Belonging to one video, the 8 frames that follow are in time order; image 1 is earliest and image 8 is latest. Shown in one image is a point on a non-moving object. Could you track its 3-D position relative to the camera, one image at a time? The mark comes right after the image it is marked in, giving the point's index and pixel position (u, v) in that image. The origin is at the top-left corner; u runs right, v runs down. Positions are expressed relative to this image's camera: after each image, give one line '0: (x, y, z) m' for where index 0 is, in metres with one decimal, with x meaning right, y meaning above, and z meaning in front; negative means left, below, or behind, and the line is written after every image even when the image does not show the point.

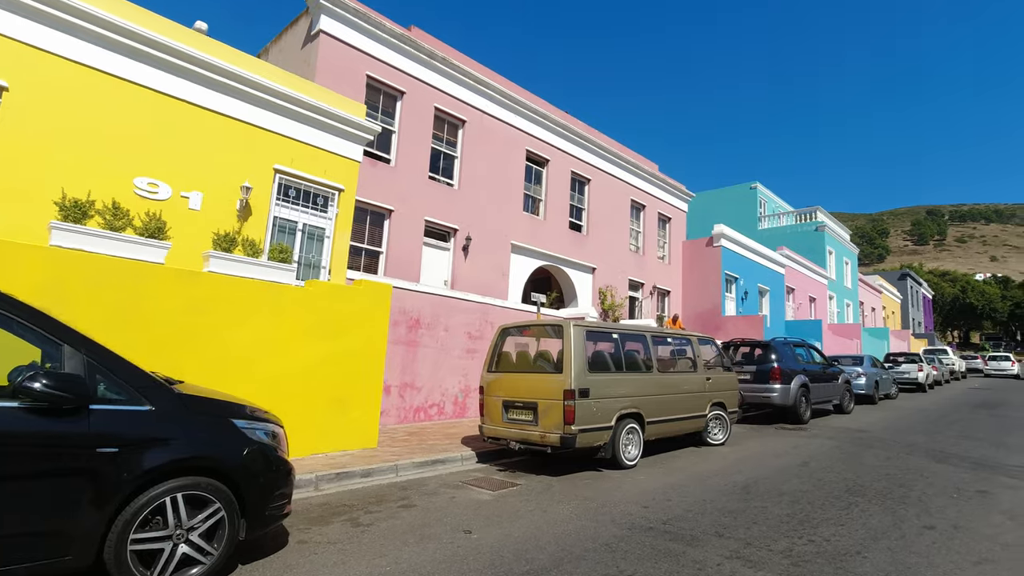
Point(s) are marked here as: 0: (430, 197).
0: (-1.7, +1.9, +11.9) m
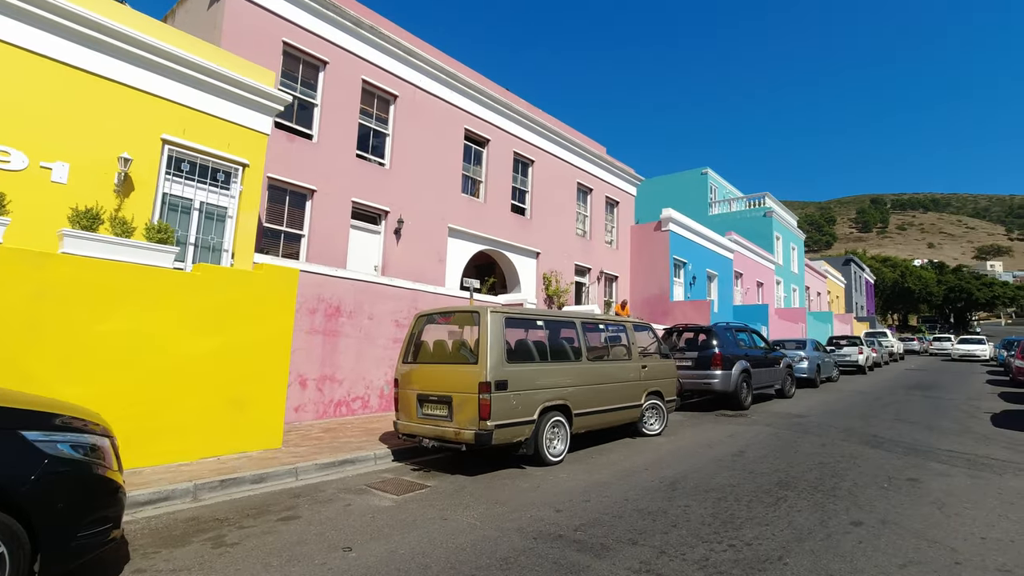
0: (-3.1, +2.2, +11.1) m
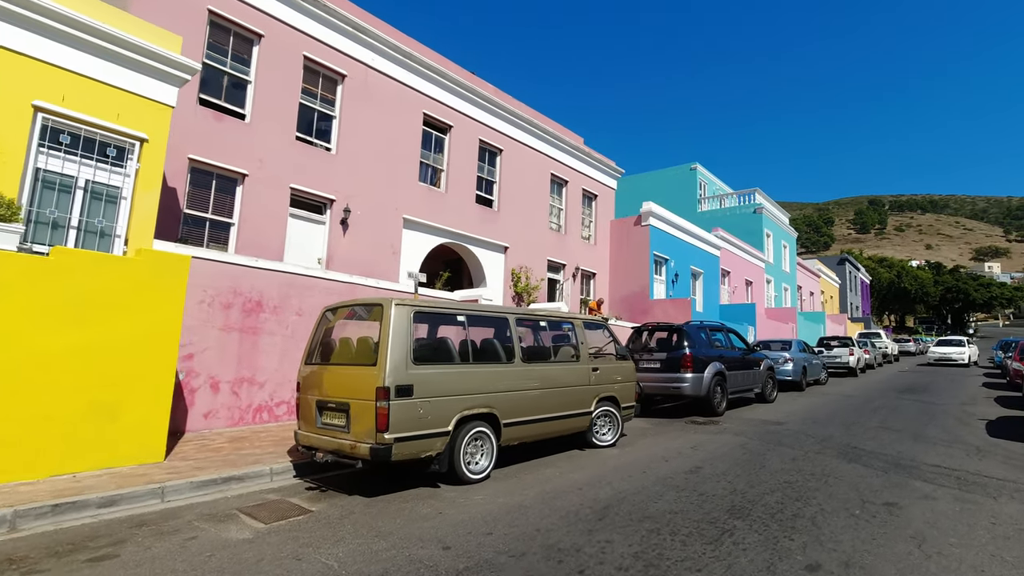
0: (-3.9, +2.3, +10.2) m
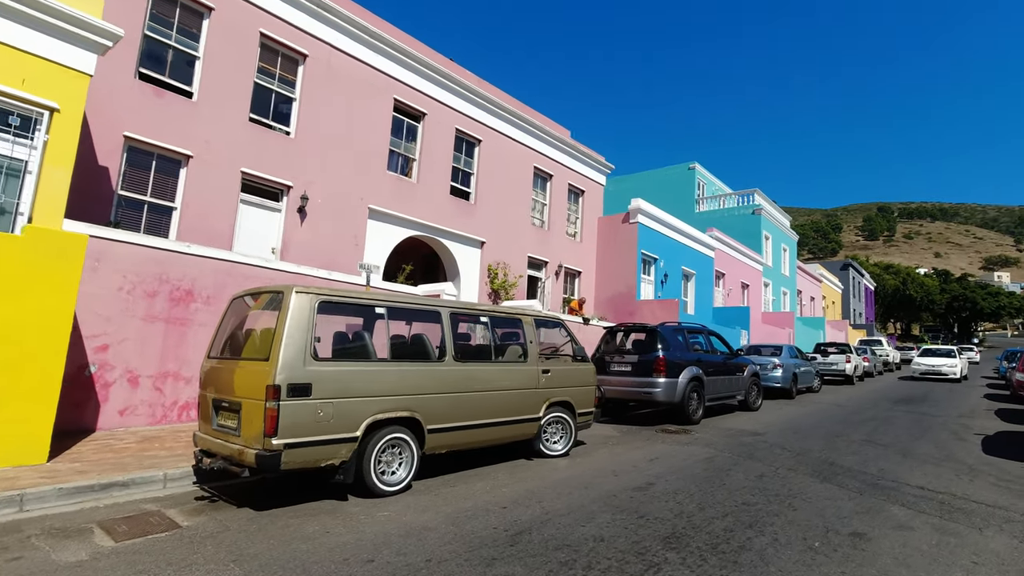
0: (-4.5, +2.5, +9.6) m
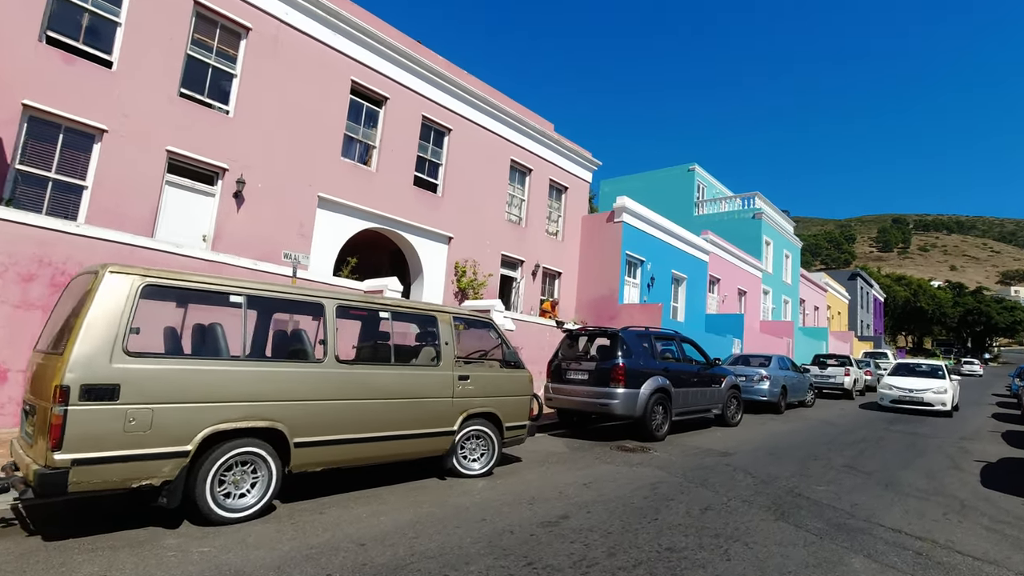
0: (-5.2, +2.7, +8.8) m
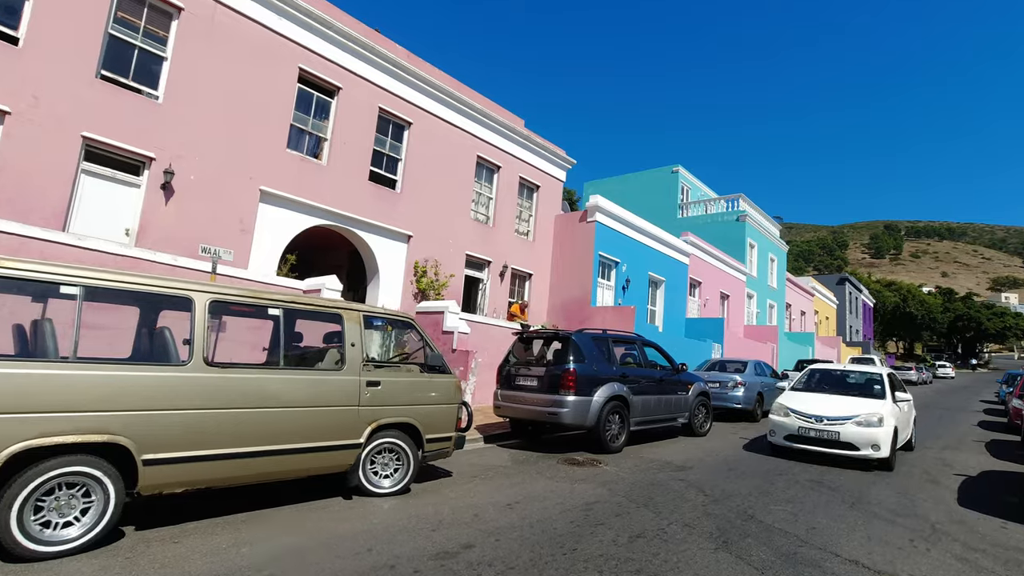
0: (-6.0, +2.7, +8.1) m
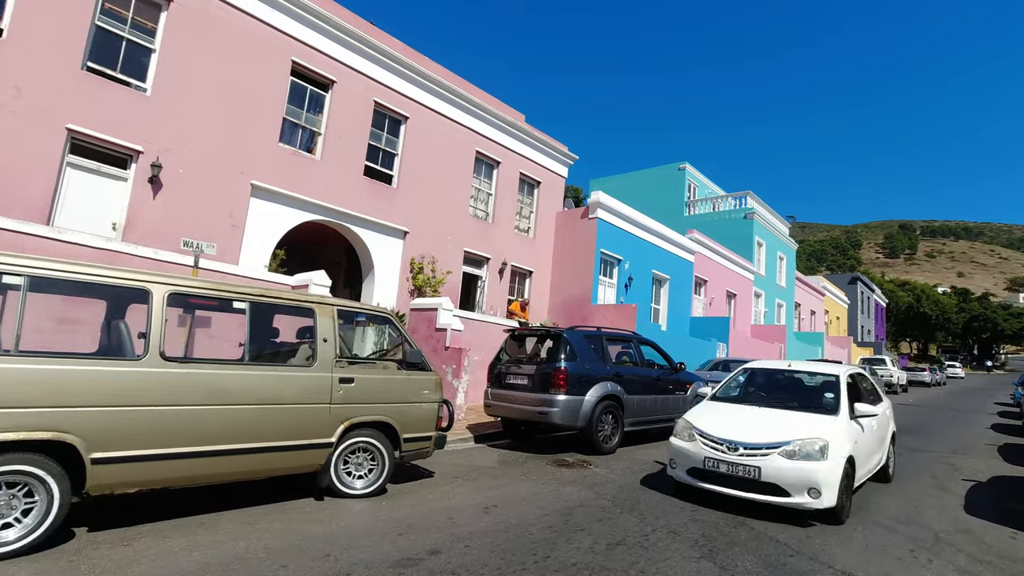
0: (-6.1, +2.8, +8.0) m
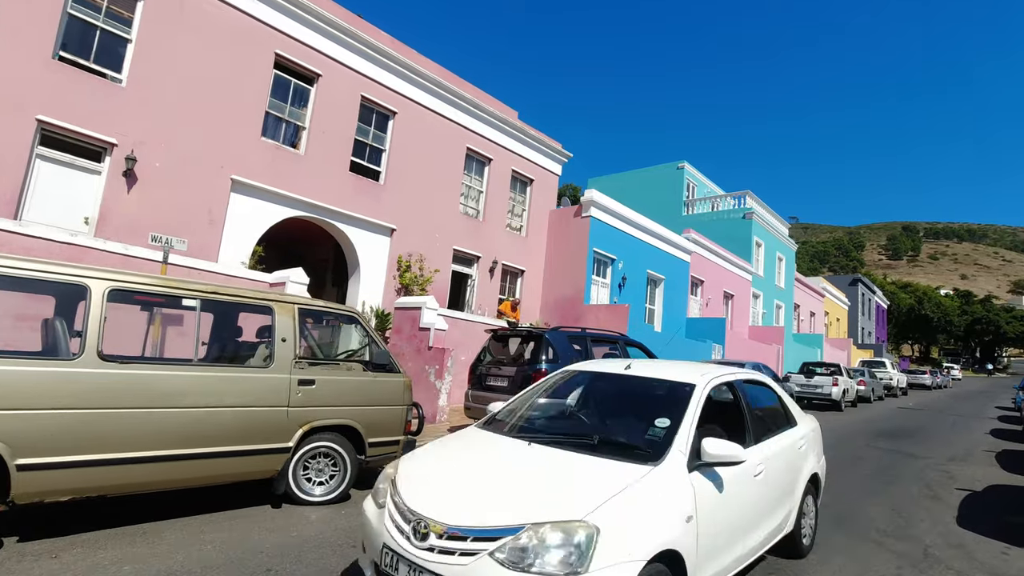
0: (-6.4, +2.8, +7.8) m
